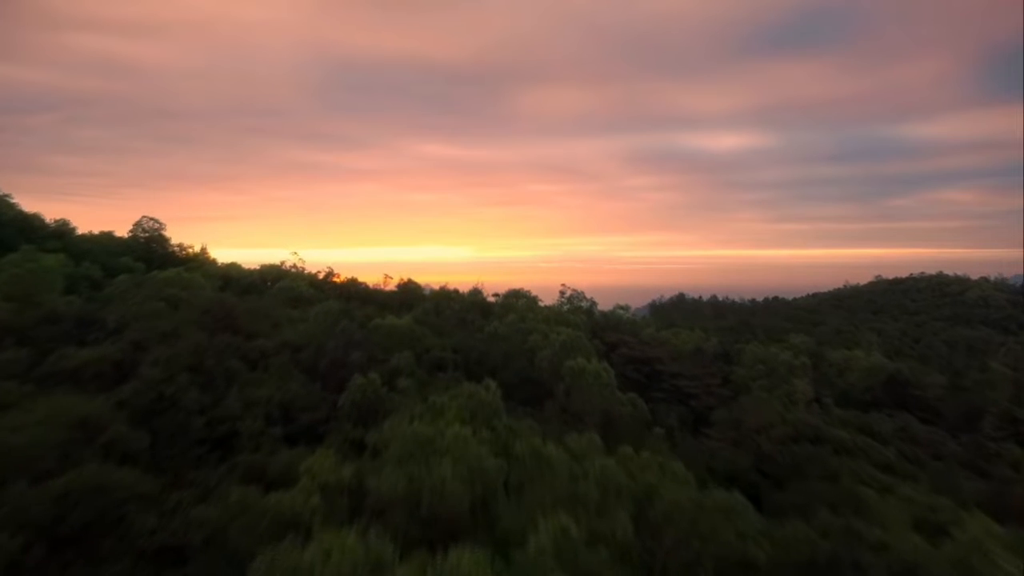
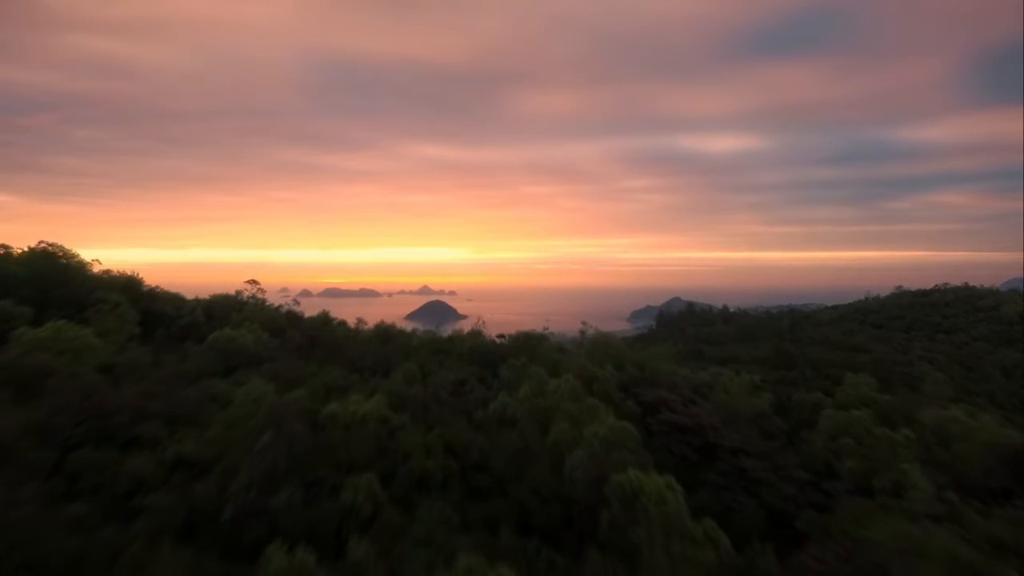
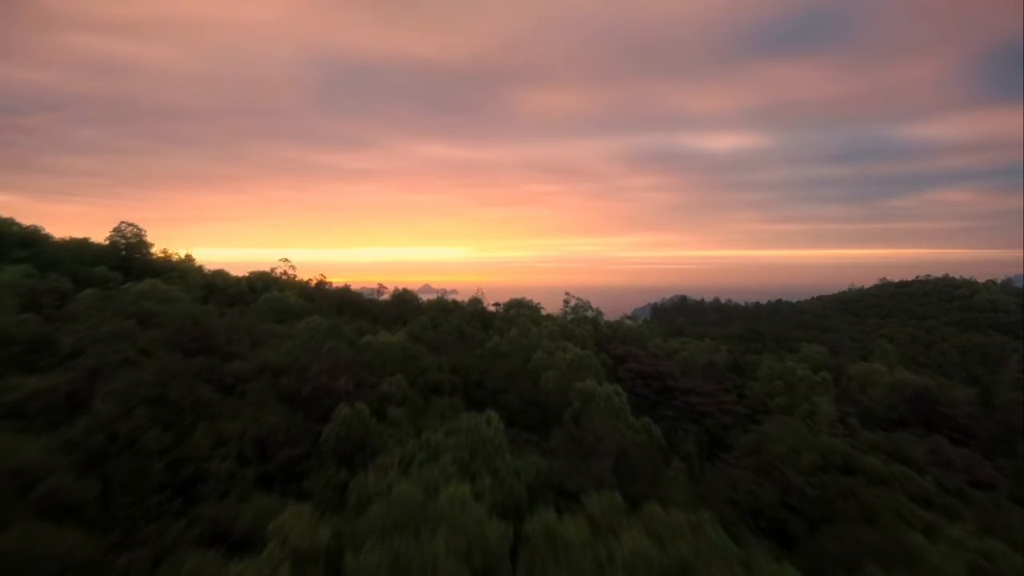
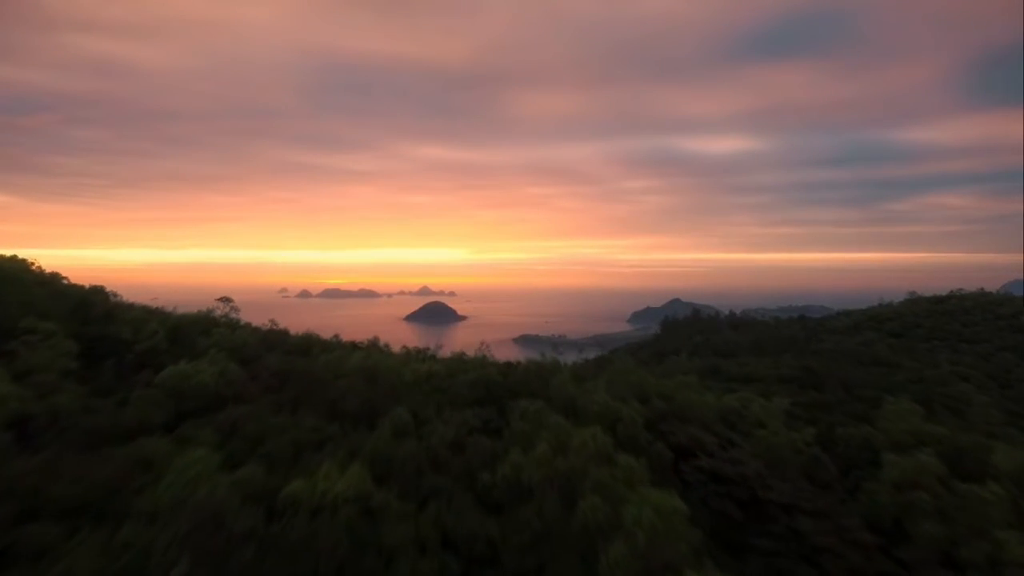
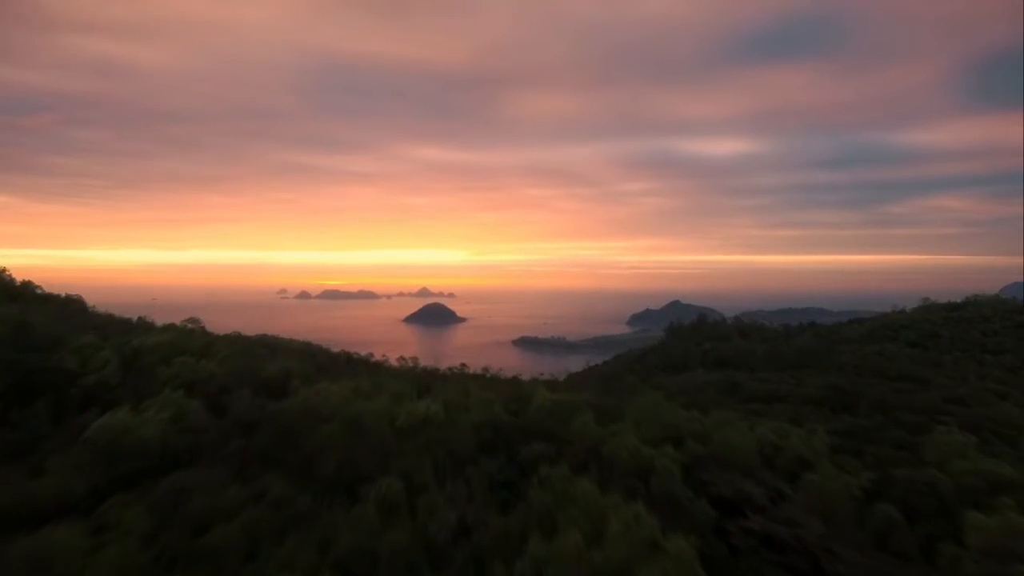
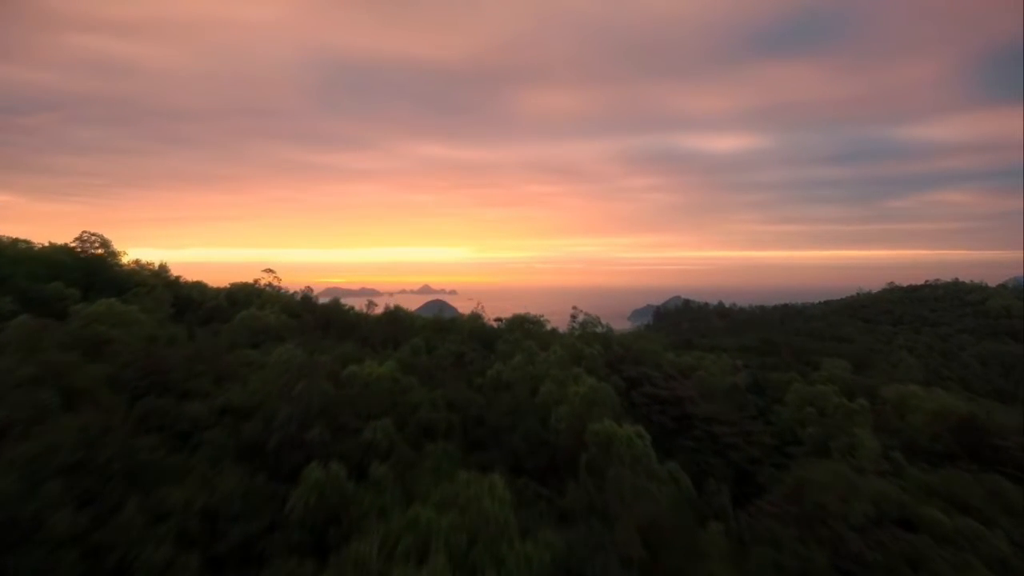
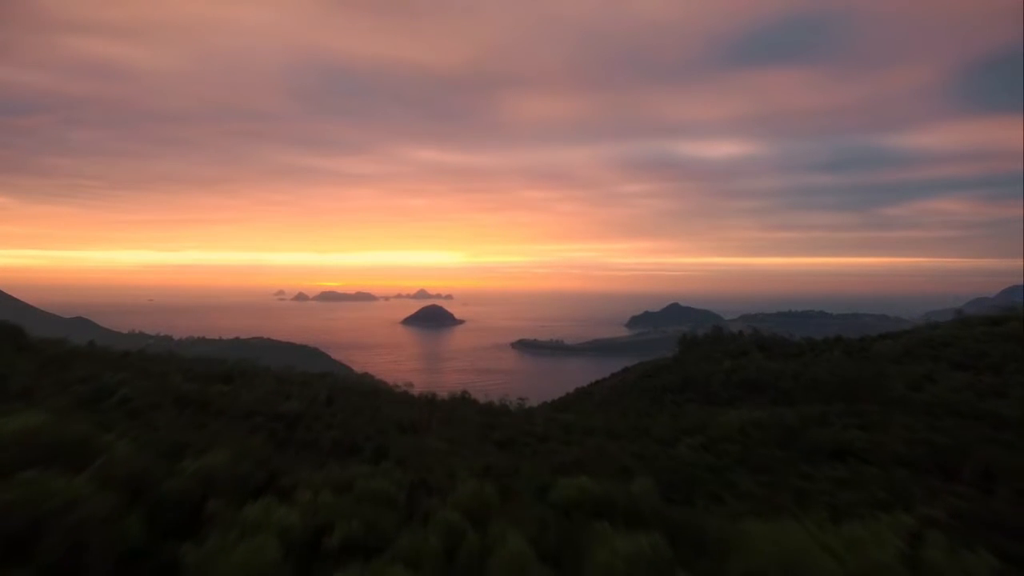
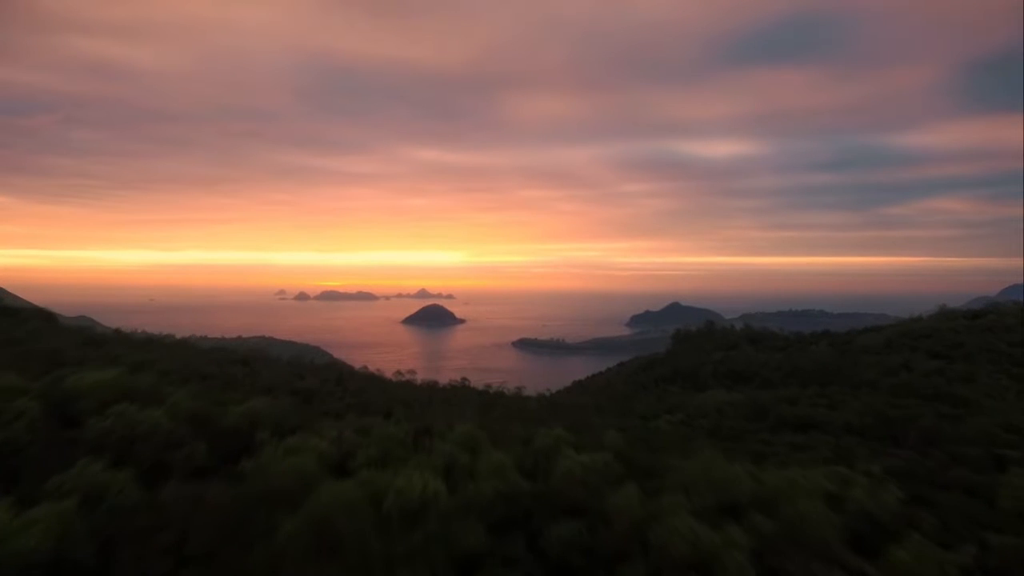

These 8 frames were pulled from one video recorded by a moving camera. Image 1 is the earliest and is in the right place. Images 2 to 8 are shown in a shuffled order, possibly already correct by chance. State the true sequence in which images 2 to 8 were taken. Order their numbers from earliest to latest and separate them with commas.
3, 6, 2, 4, 5, 8, 7
